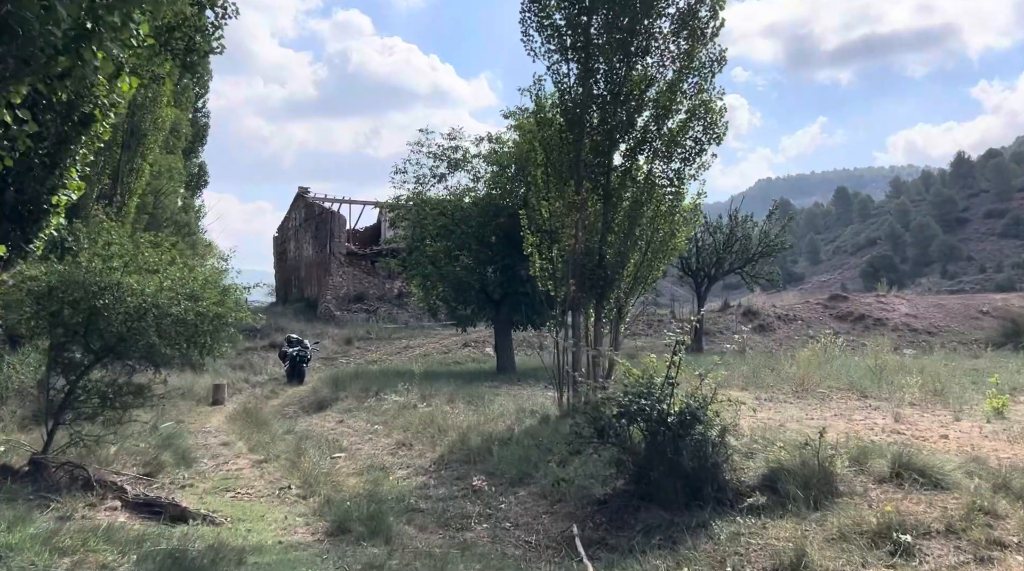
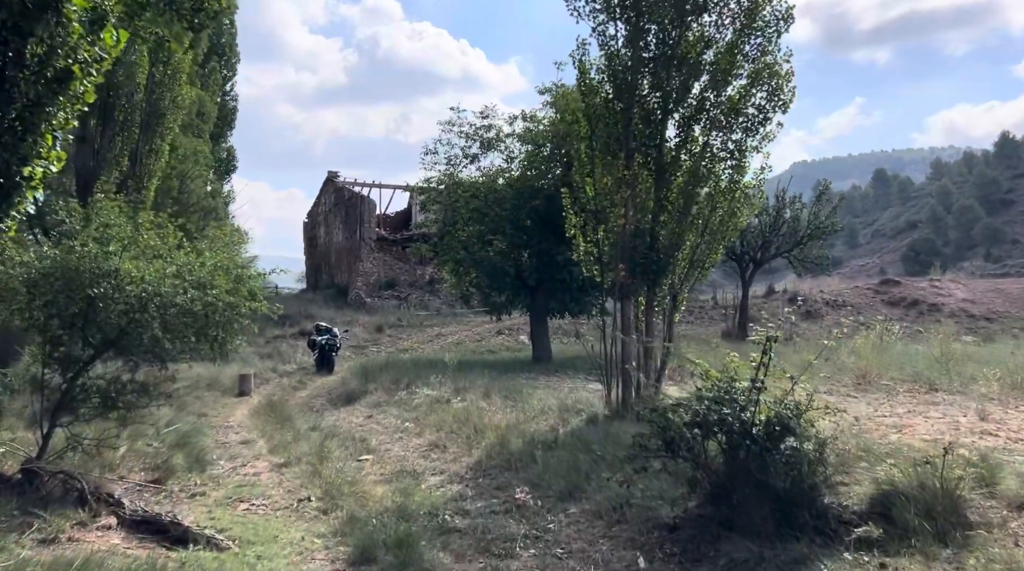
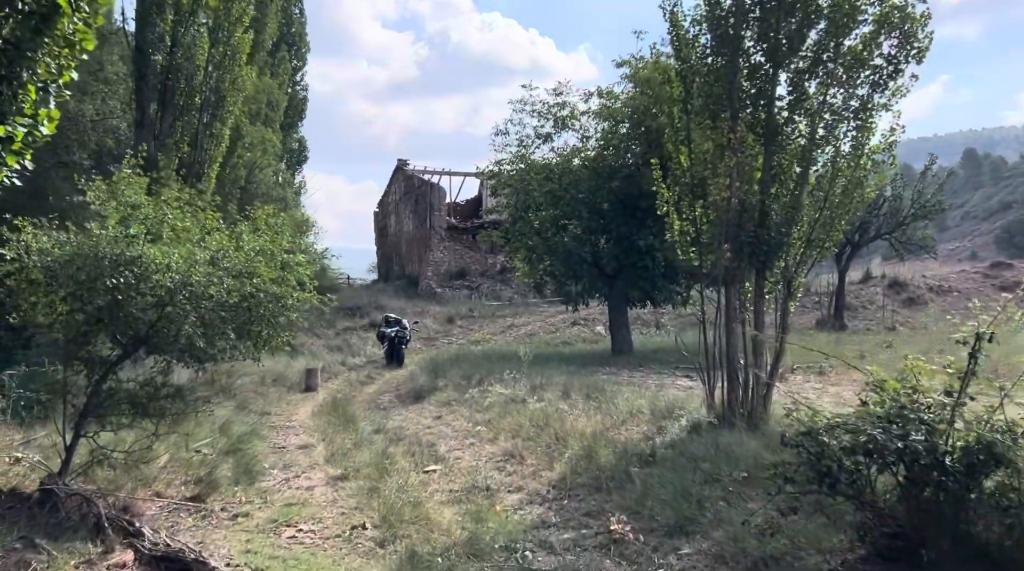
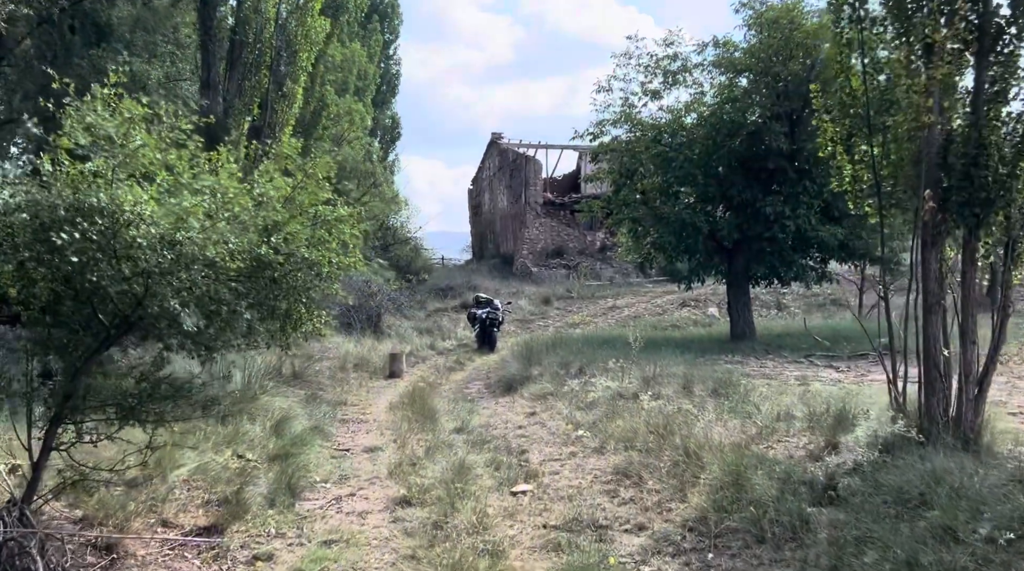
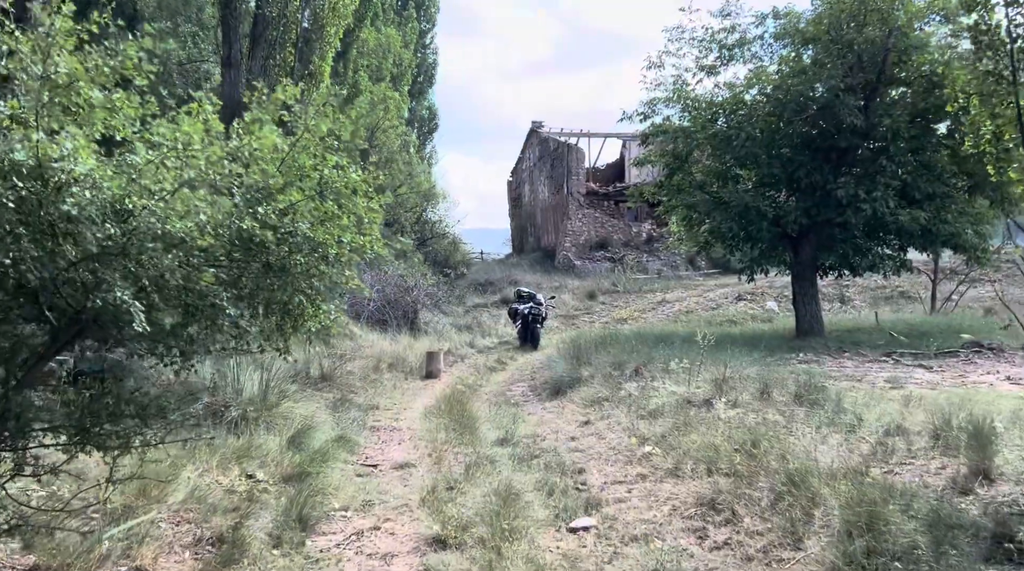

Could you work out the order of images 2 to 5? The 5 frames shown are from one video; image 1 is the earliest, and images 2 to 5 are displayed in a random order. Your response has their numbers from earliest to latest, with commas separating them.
2, 3, 4, 5
